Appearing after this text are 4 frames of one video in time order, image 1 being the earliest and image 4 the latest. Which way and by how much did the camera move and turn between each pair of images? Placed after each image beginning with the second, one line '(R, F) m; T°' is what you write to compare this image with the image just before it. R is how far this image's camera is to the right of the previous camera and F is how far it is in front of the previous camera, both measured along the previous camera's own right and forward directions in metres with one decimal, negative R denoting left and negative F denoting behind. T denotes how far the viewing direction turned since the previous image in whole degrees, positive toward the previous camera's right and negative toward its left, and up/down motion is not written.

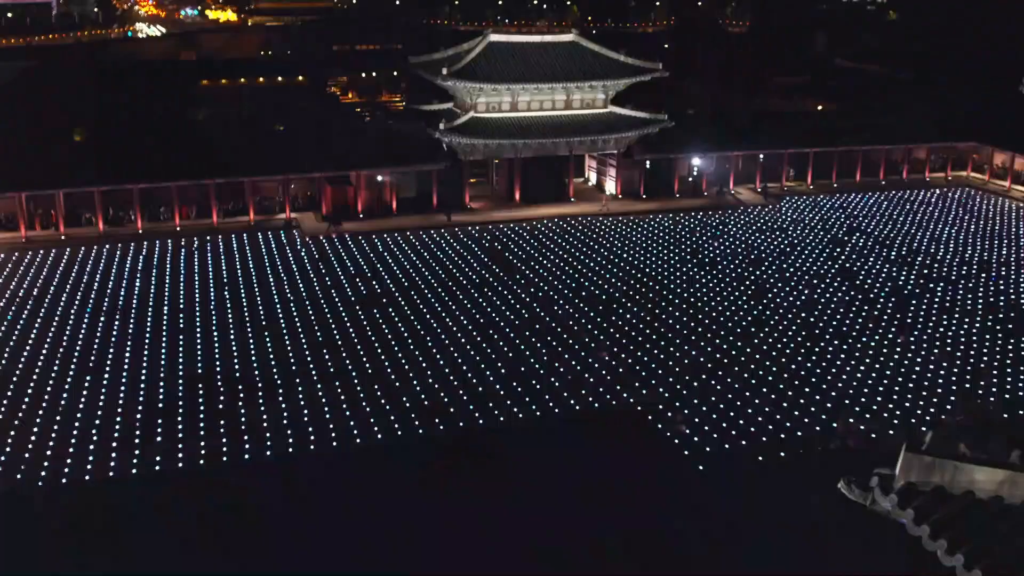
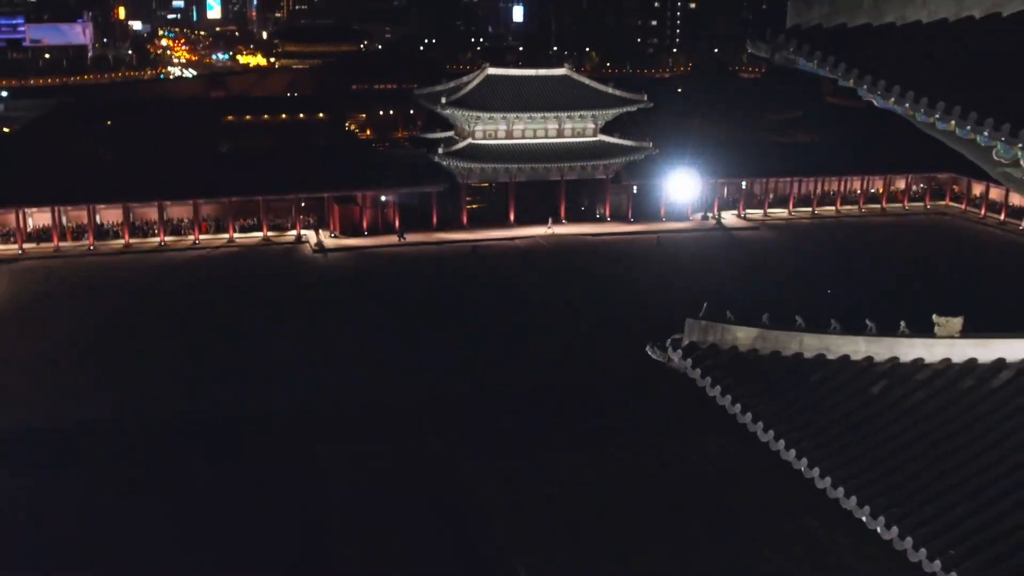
(+0.7, -1.3) m; -1°
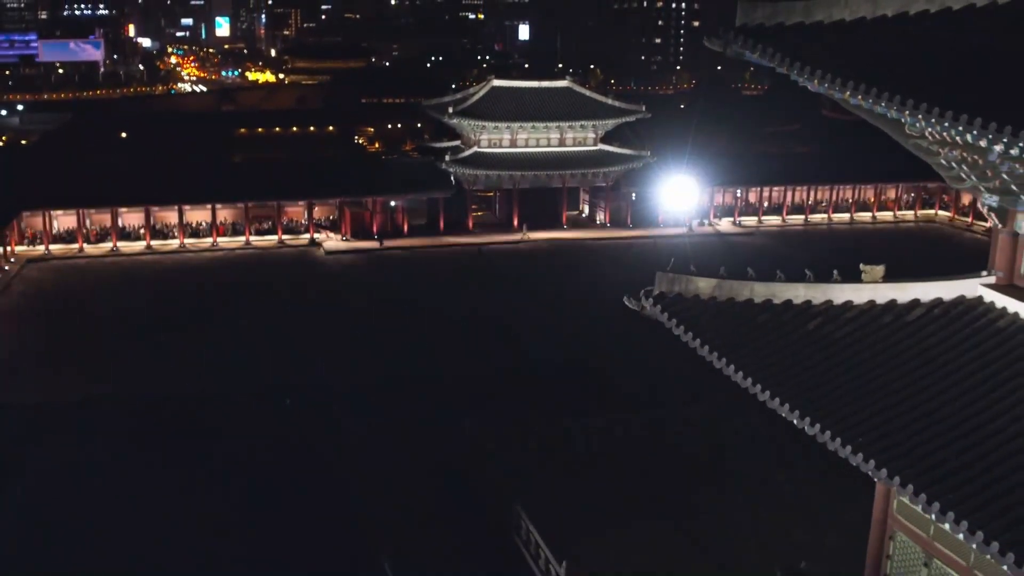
(0.0, -0.9) m; 0°
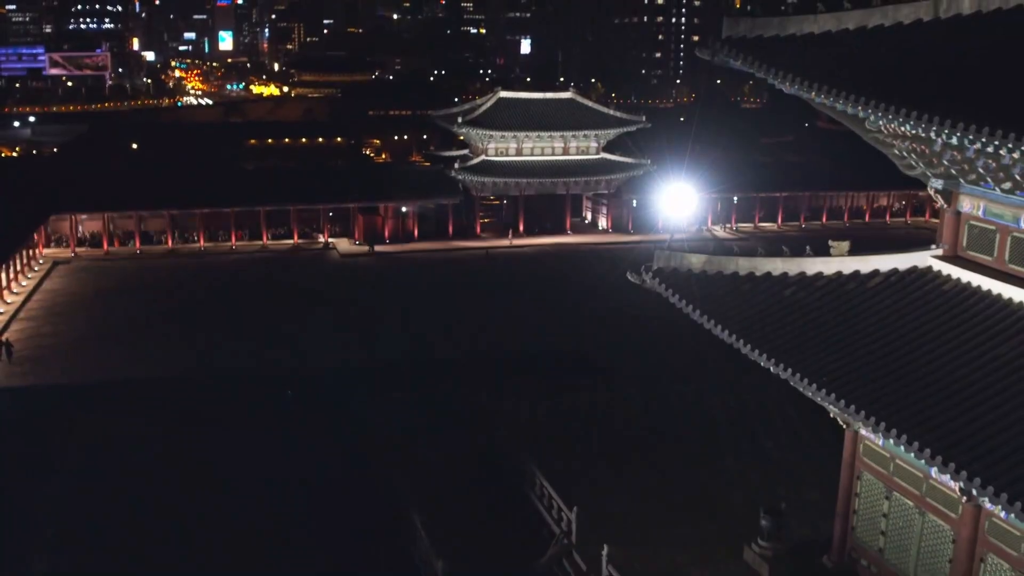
(-0.1, -0.9) m; 0°
